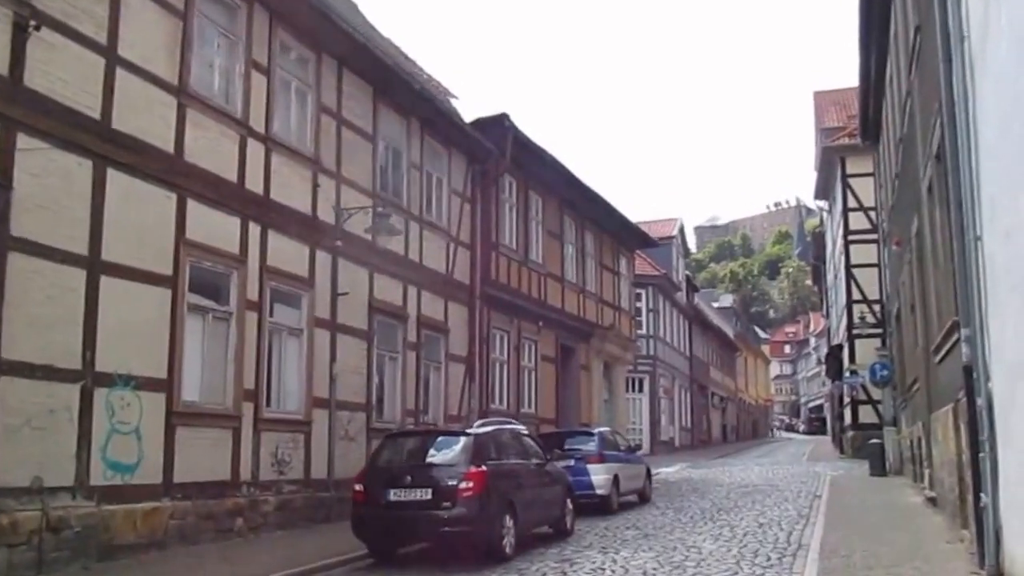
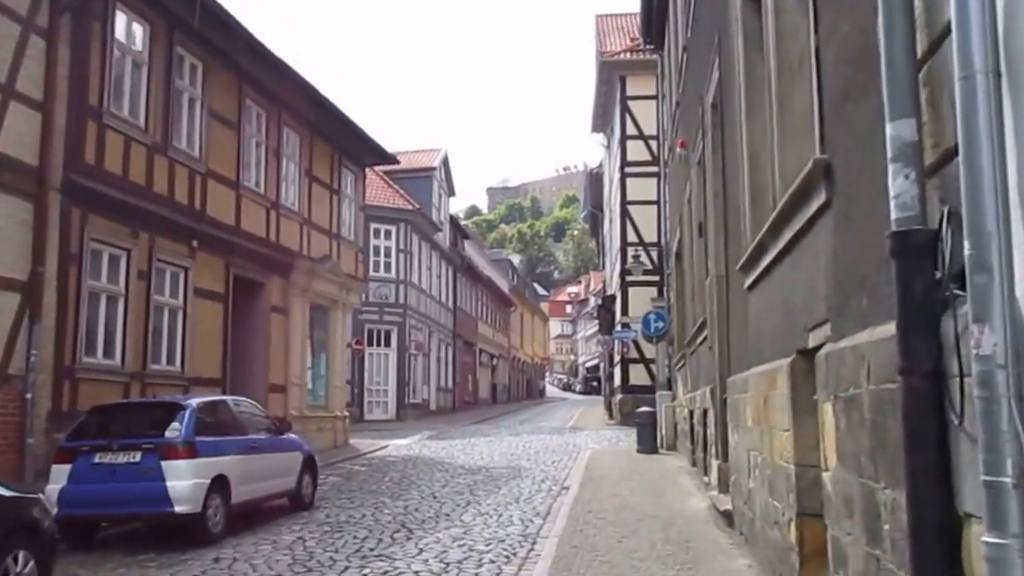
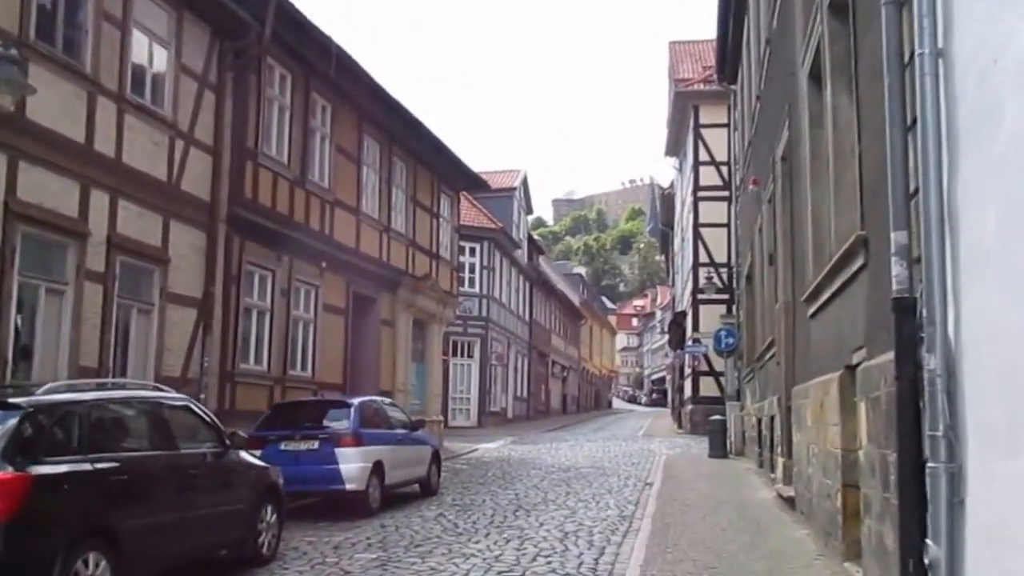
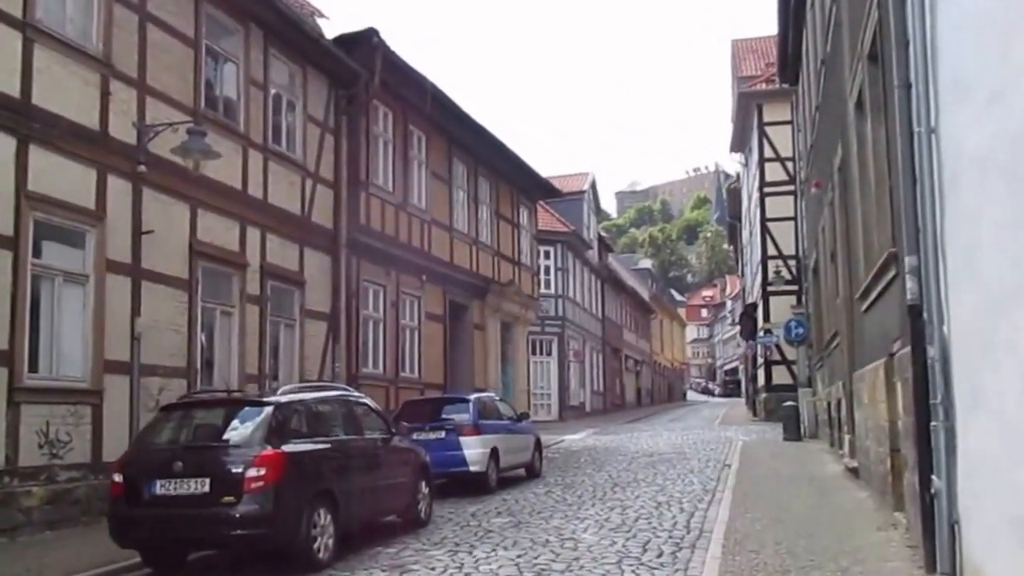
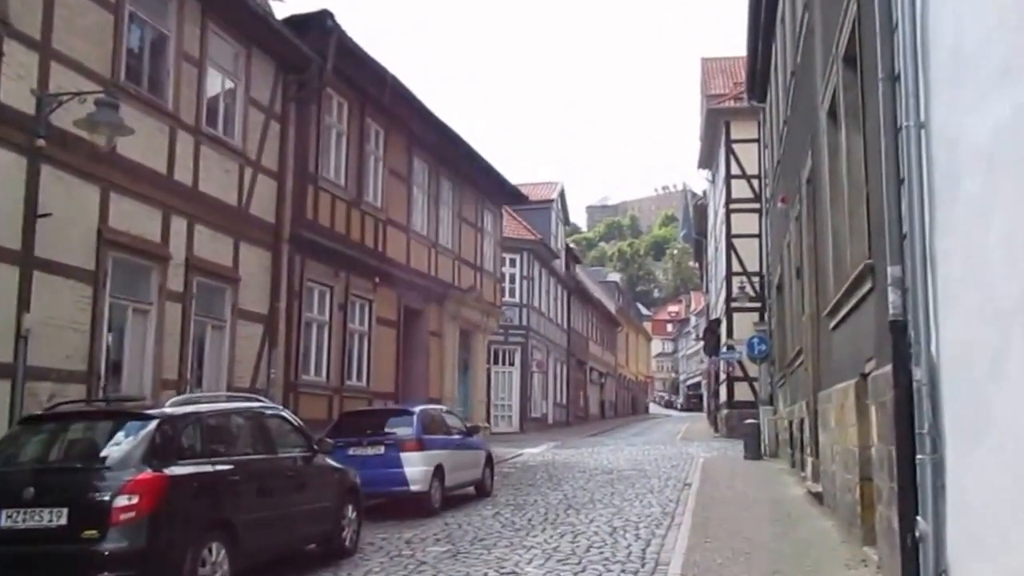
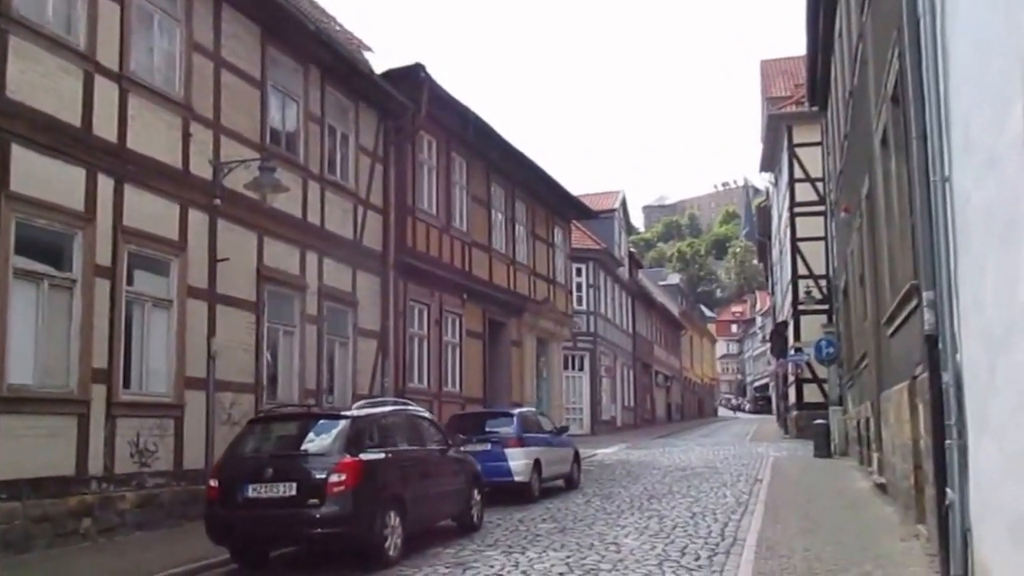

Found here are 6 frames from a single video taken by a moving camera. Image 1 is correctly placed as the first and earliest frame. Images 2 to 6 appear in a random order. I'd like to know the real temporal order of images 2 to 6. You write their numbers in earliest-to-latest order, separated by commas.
6, 4, 5, 3, 2
